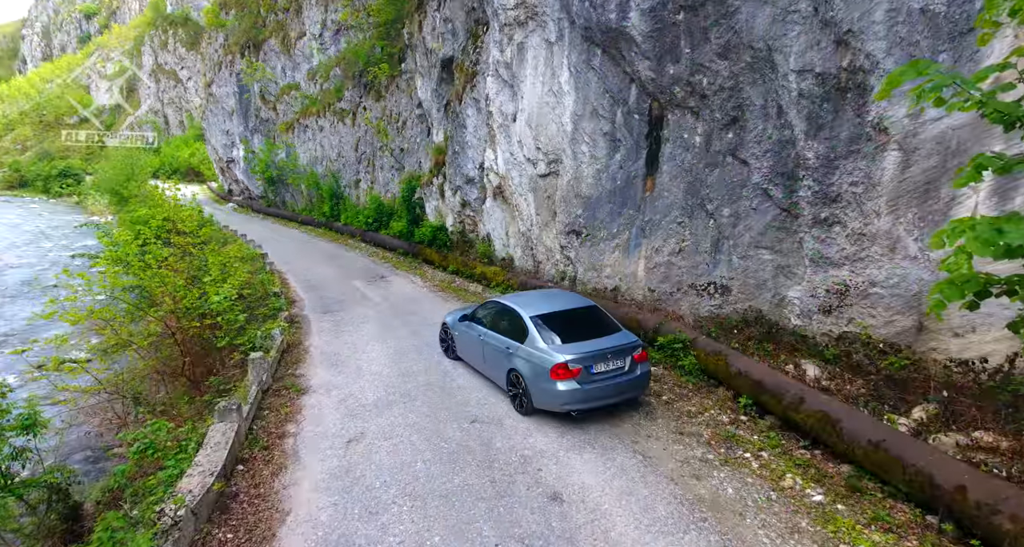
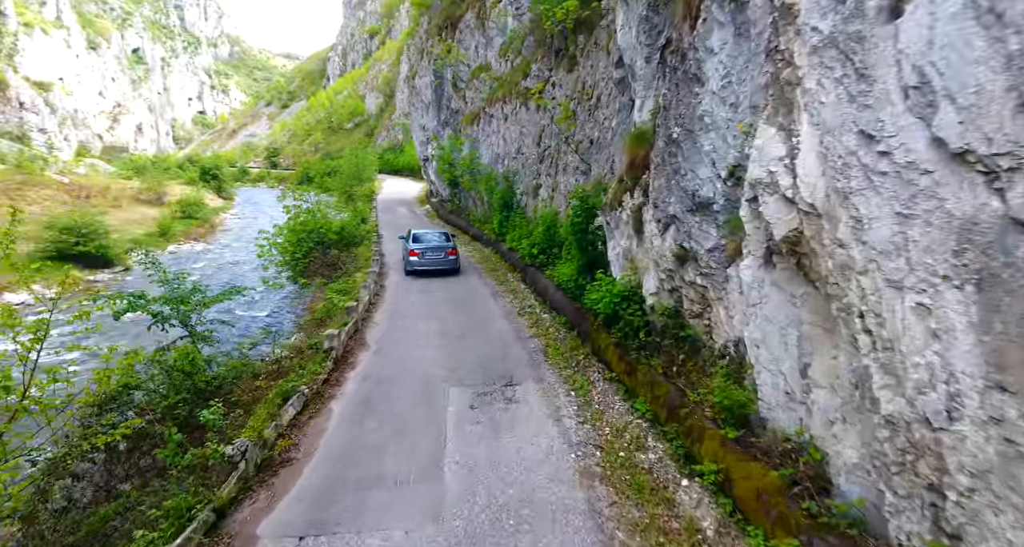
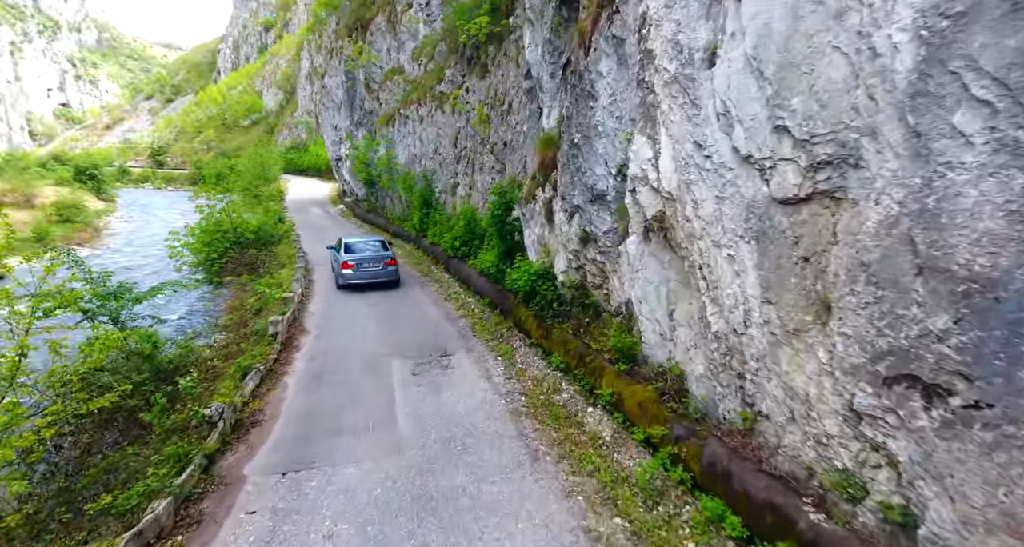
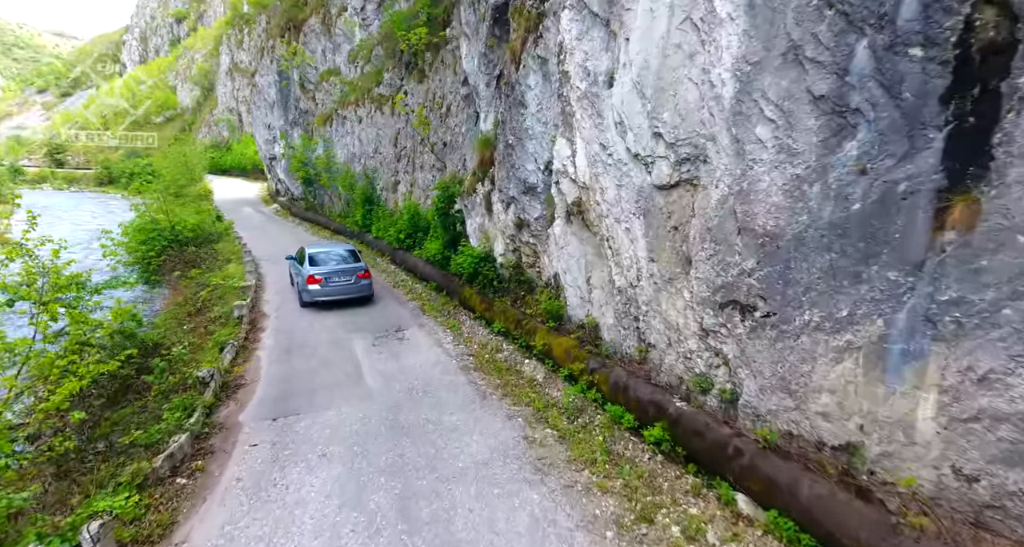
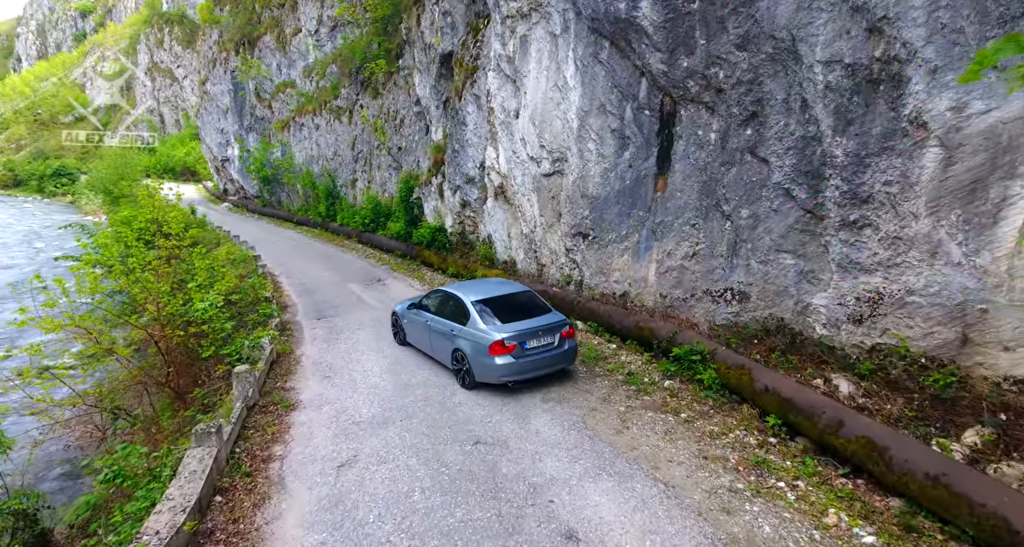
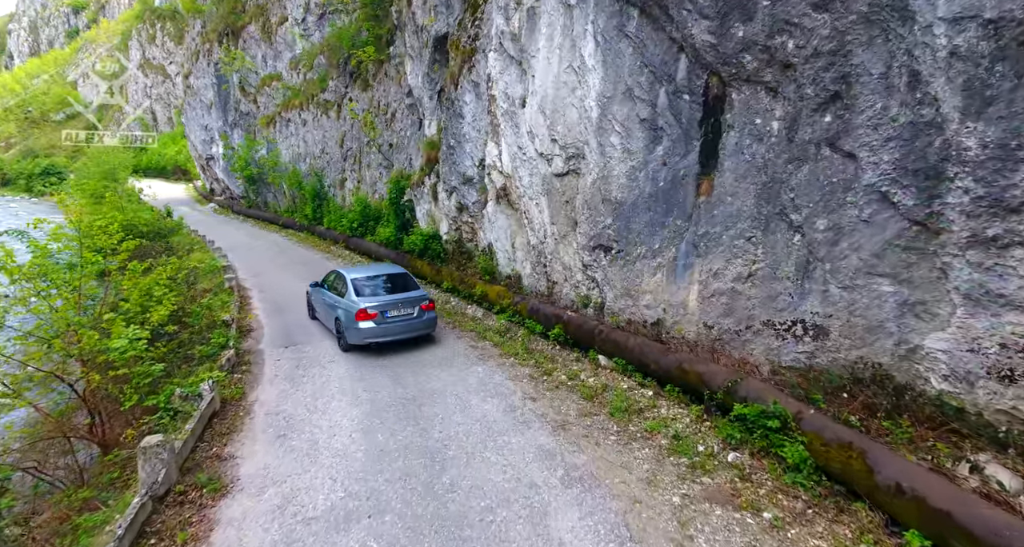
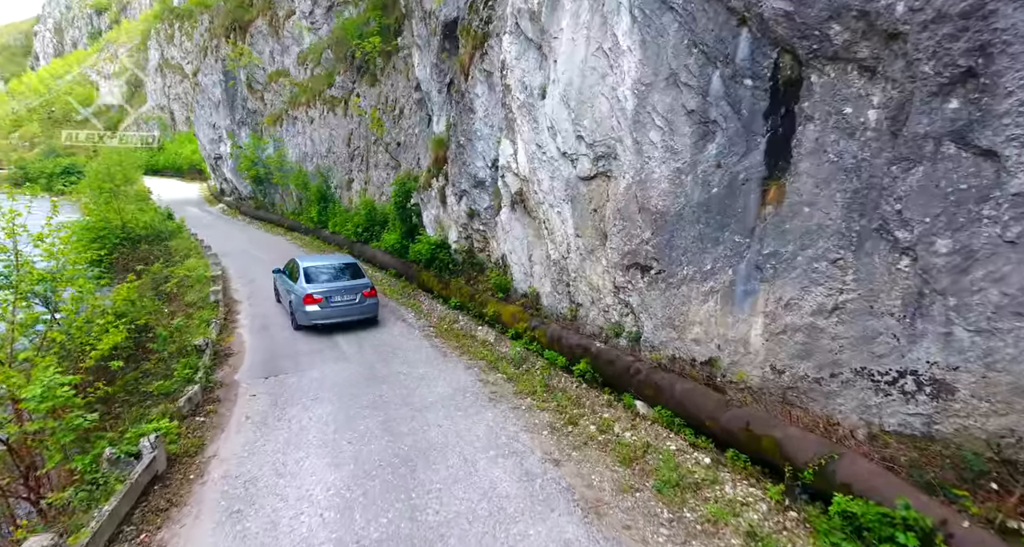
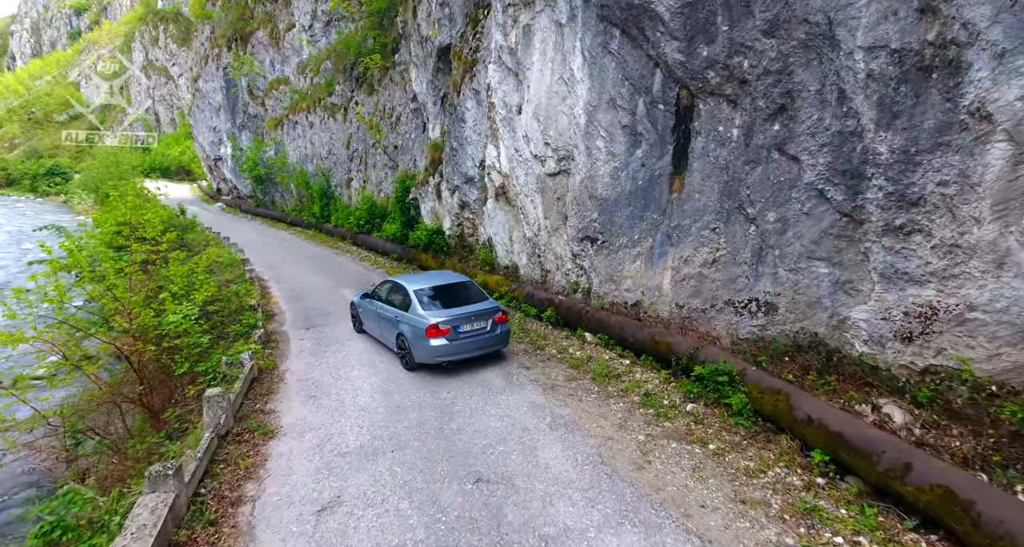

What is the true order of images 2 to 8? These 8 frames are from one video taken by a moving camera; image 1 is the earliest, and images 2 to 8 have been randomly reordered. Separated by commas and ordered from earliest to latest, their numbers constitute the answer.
5, 8, 6, 7, 4, 3, 2
